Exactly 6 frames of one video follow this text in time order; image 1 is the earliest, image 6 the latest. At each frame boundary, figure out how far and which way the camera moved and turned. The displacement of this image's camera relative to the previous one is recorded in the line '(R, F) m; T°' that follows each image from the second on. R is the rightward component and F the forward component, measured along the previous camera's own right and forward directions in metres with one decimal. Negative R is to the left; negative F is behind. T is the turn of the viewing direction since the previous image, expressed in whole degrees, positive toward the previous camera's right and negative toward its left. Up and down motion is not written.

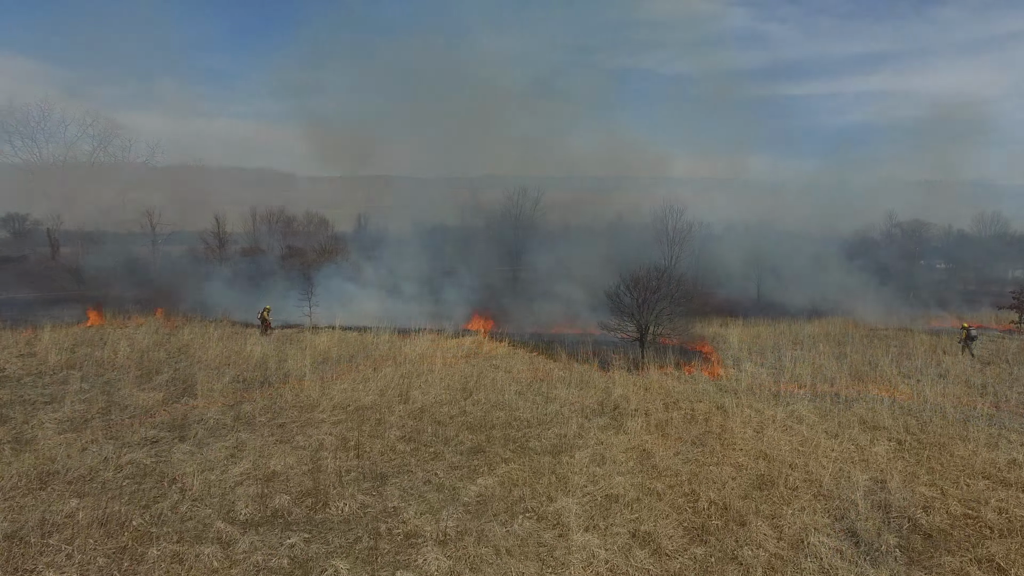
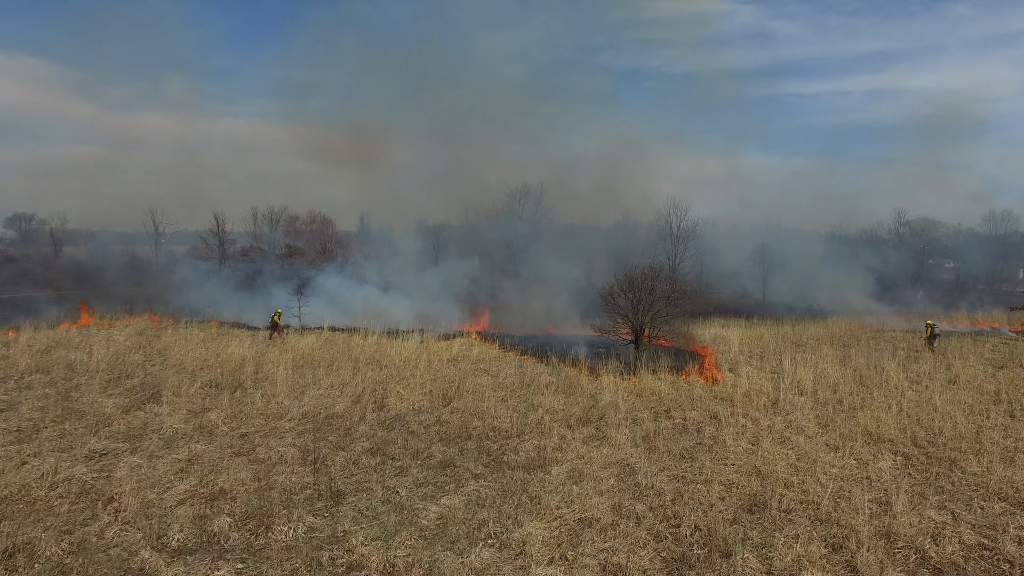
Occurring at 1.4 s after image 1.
(+0.3, +0.4) m; -1°
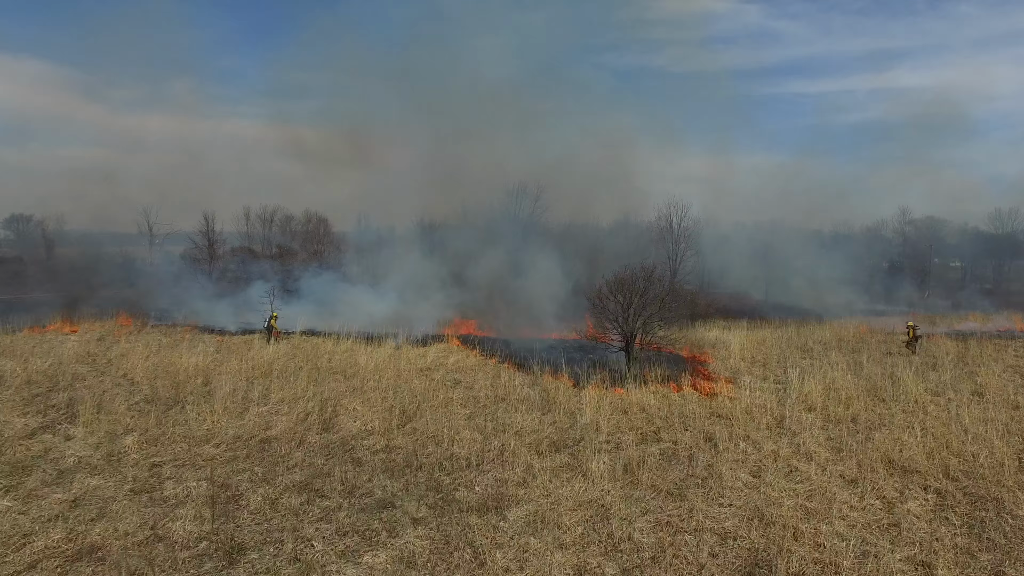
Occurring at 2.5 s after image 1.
(+0.3, +0.9) m; 0°
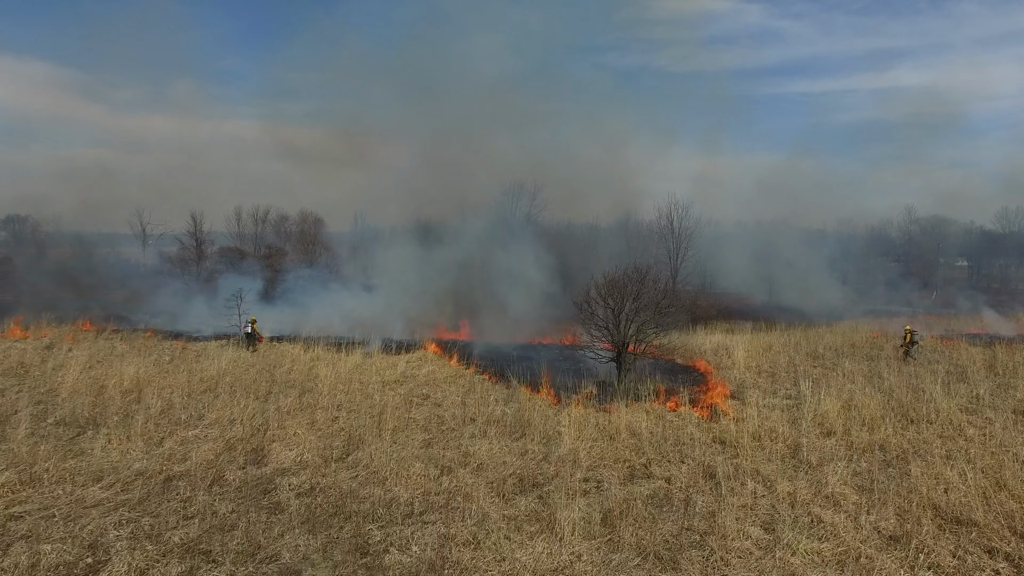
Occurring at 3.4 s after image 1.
(+0.3, +1.0) m; 0°
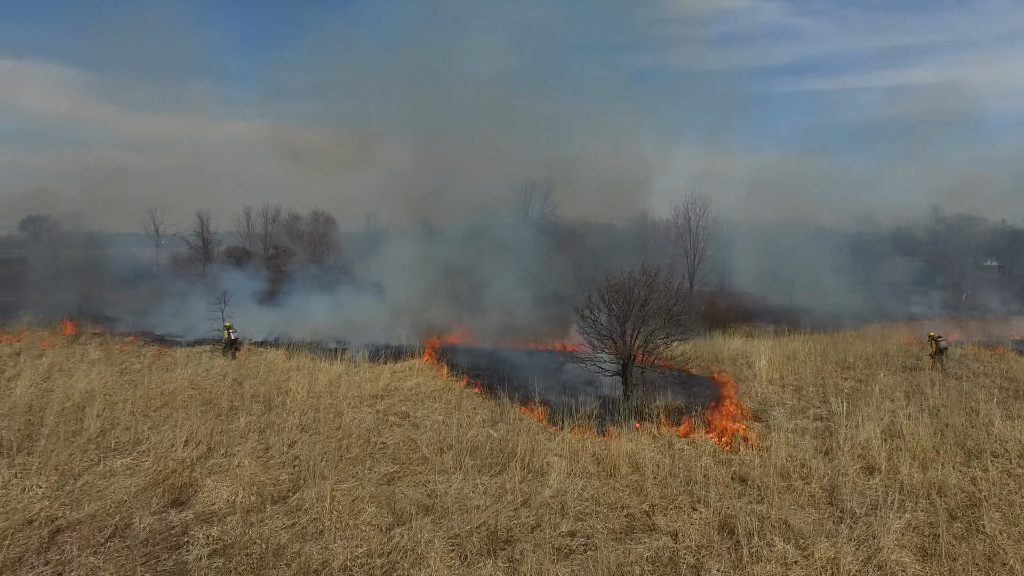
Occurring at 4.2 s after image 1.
(+0.3, +0.9) m; -1°
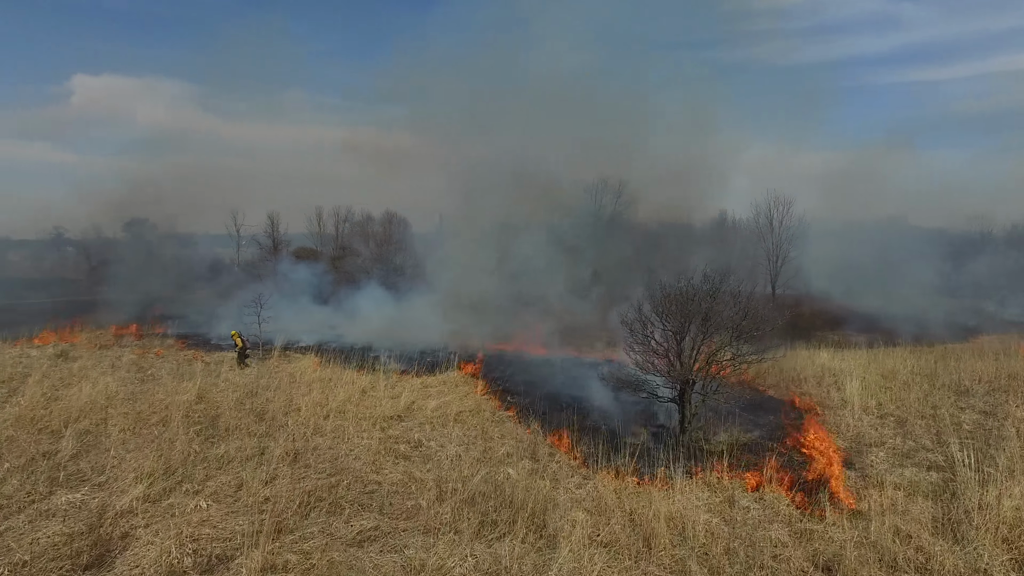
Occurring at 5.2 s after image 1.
(+0.4, +1.1) m; -7°
